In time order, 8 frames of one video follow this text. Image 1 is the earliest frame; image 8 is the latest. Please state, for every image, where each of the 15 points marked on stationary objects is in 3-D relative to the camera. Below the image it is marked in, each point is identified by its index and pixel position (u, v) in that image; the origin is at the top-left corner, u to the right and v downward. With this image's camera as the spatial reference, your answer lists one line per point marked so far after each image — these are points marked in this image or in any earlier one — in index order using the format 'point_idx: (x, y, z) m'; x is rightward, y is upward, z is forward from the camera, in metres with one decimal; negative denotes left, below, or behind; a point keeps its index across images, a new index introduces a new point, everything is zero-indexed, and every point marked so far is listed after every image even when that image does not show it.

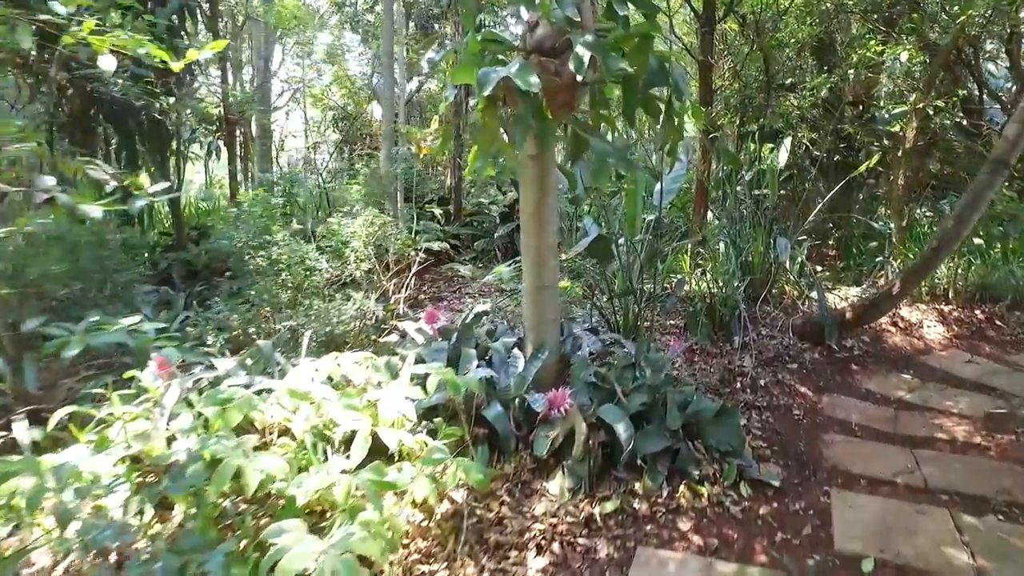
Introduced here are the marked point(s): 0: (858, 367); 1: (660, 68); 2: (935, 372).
0: (+1.5, -0.3, +3.0) m
1: (+0.4, +0.6, +1.8) m
2: (+1.9, -0.4, +3.0) m
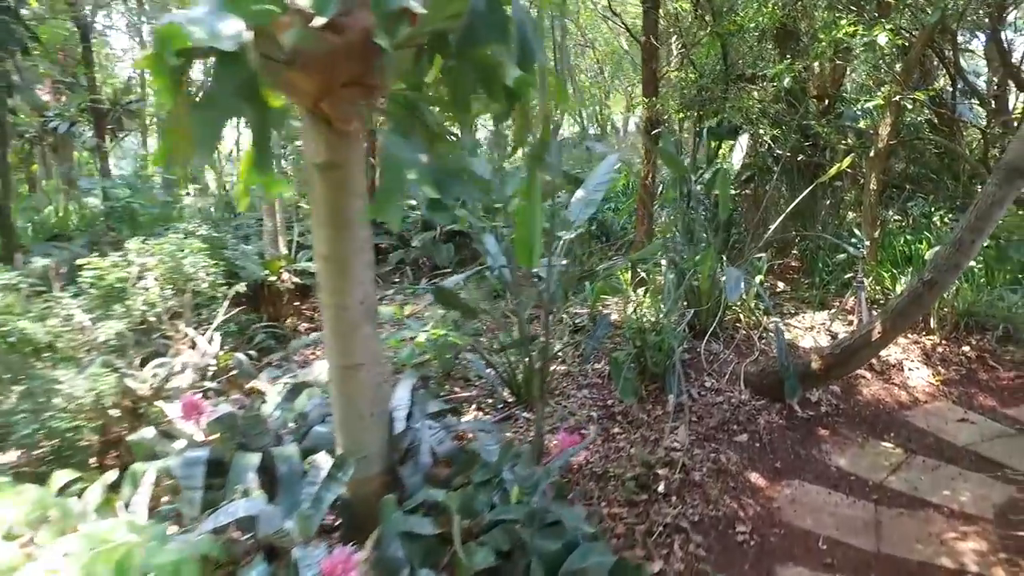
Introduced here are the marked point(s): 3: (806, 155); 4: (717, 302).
0: (+1.1, -0.5, +2.3) m
1: (0.0, +0.4, +1.1) m
2: (+1.4, -0.5, +2.3) m
3: (+1.9, +0.9, +4.3) m
4: (+0.9, -0.1, +3.0) m
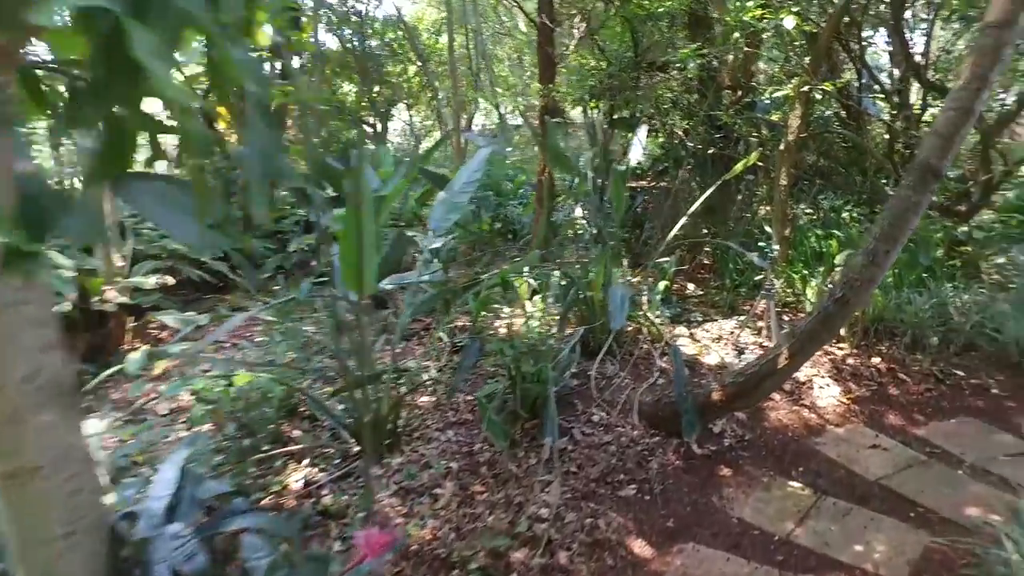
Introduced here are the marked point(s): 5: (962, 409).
0: (+0.6, -0.5, +2.0) m
1: (-0.3, +0.3, +0.6) m
2: (+1.0, -0.6, +2.1) m
3: (+1.3, +0.8, +4.1) m
4: (+0.4, -0.1, +2.6) m
5: (+1.6, -0.4, +2.5) m
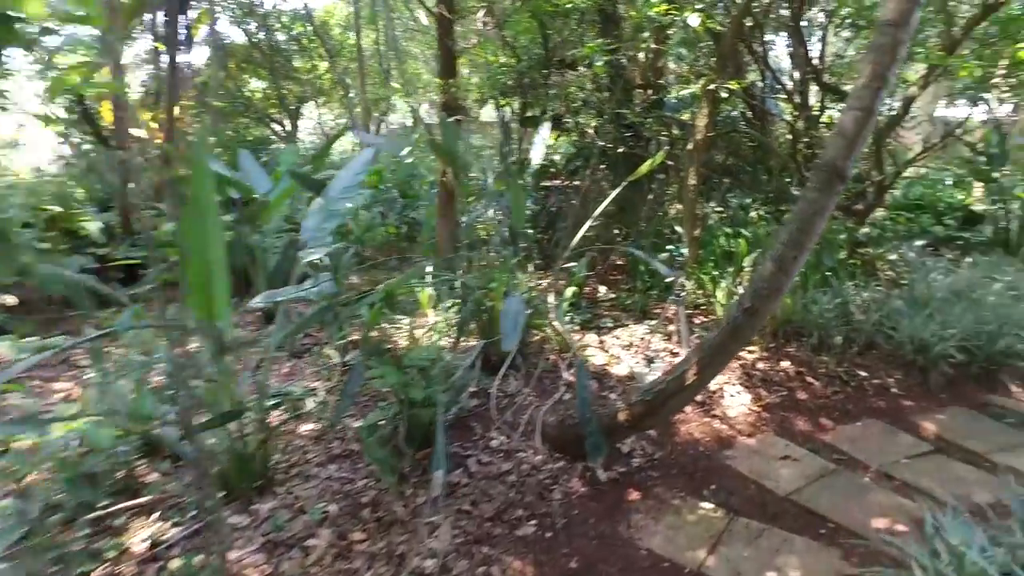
0: (+0.3, -0.6, +1.9) m
1: (-0.5, +0.3, +0.4) m
2: (+0.7, -0.6, +2.0) m
3: (+0.7, +0.8, +4.0) m
4: (0.0, -0.1, +2.5) m
5: (+1.3, -0.4, +2.5) m
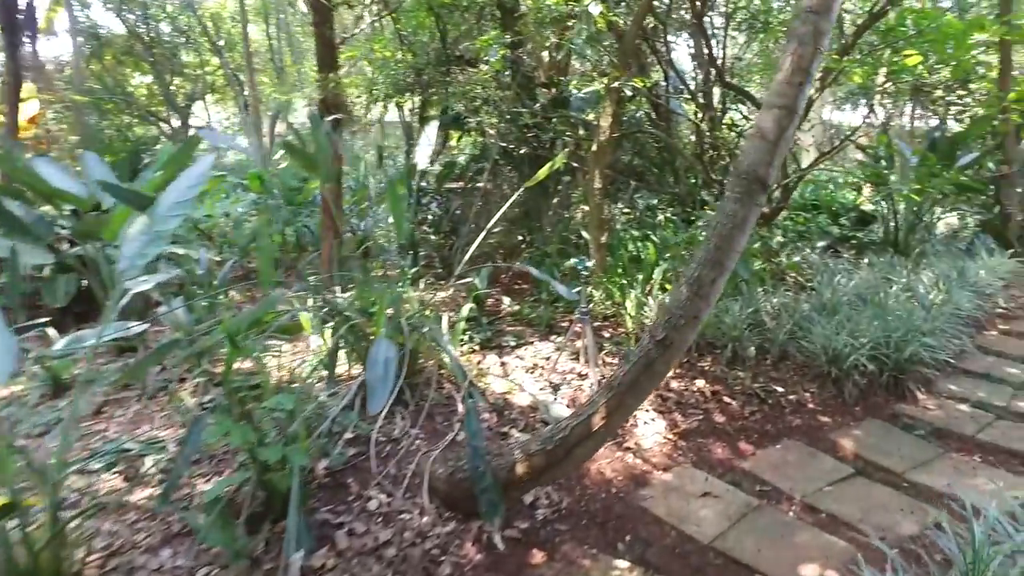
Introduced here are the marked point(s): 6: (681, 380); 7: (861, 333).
0: (+0.1, -0.6, +1.6) m
1: (-0.6, +0.2, 0.0) m
2: (+0.4, -0.6, +1.7) m
3: (+0.1, +0.8, +3.8) m
4: (-0.3, -0.2, +2.1) m
5: (+0.9, -0.5, +2.3) m
6: (+0.6, -0.3, +2.5) m
7: (+1.4, -0.2, +2.7) m
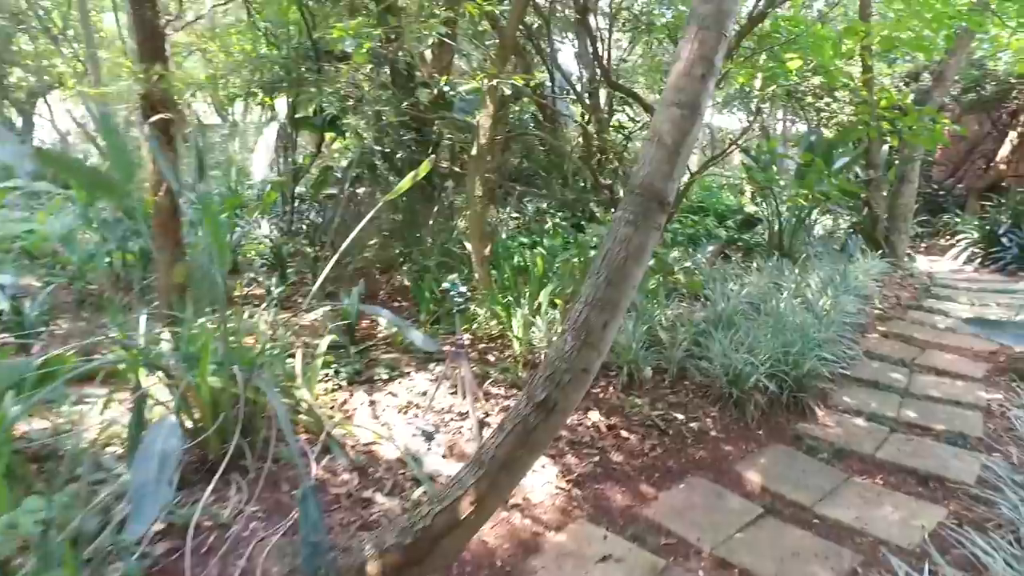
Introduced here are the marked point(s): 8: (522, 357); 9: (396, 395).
0: (-0.2, -0.7, +1.2) m
1: (-0.6, +0.1, -0.4) m
2: (+0.1, -0.7, +1.4) m
3: (-0.5, +0.7, +3.4) m
4: (-0.7, -0.3, +1.7) m
5: (+0.5, -0.5, +2.1) m
6: (+0.2, -0.4, +2.2) m
7: (+0.9, -0.2, +2.5) m
8: (0.0, -0.3, +2.8) m
9: (-0.4, -0.4, +2.4) m
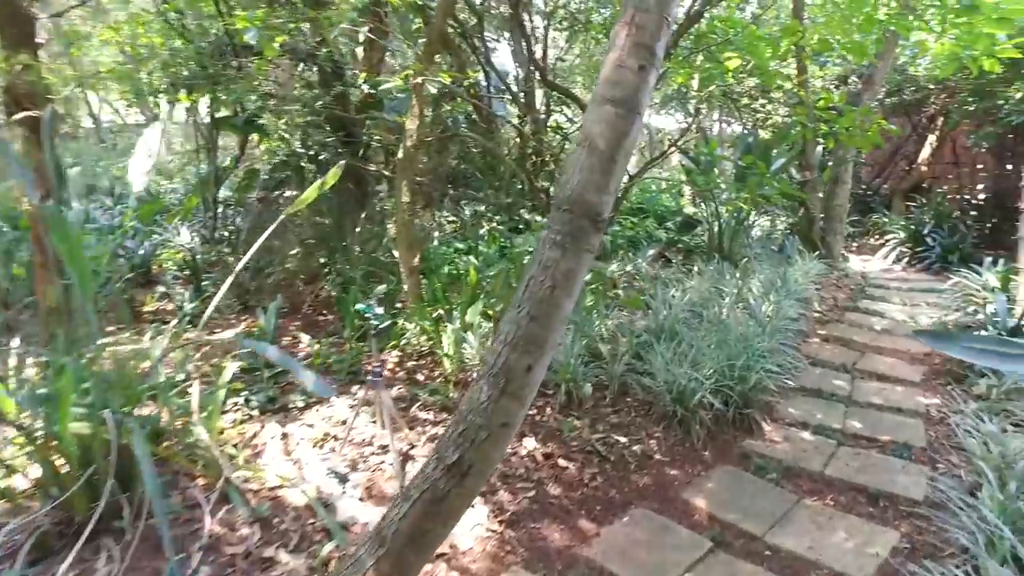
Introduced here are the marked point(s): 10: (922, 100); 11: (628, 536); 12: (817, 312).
0: (-0.3, -0.8, +1.0) m
1: (-0.6, 0.0, -0.6) m
2: (-0.1, -0.8, +1.2) m
3: (-0.9, +0.6, +3.1) m
4: (-0.9, -0.4, +1.5) m
5: (+0.3, -0.6, +1.9) m
6: (0.0, -0.5, +2.1) m
7: (+0.7, -0.3, +2.4) m
8: (-0.2, -0.3, +2.6) m
9: (-0.6, -0.4, +2.2) m
10: (+3.5, +1.6, +5.8) m
11: (+0.3, -0.6, +1.8) m
12: (+1.8, -0.1, +4.0) m
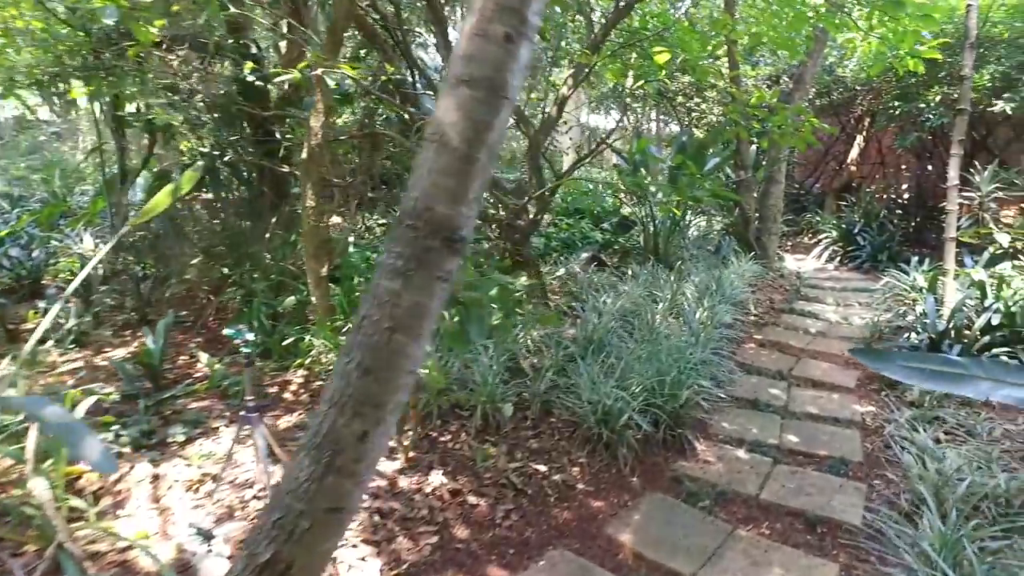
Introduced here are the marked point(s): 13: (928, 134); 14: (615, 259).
0: (-0.5, -0.8, +0.8) m
1: (-0.7, 0.0, -0.9) m
2: (-0.2, -0.8, +1.0) m
3: (-1.2, +0.6, +2.8) m
4: (-1.1, -0.4, +1.2) m
5: (+0.1, -0.6, +1.7) m
6: (-0.3, -0.5, +1.8) m
7: (+0.4, -0.3, +2.2) m
8: (-0.5, -0.4, +2.3) m
9: (-0.9, -0.5, +1.9) m
10: (+2.9, +1.6, +5.8) m
11: (+0.1, -0.7, +1.6) m
12: (+1.4, -0.2, +3.9) m
13: (+3.2, +1.2, +5.2) m
14: (+0.7, +0.2, +4.4) m
